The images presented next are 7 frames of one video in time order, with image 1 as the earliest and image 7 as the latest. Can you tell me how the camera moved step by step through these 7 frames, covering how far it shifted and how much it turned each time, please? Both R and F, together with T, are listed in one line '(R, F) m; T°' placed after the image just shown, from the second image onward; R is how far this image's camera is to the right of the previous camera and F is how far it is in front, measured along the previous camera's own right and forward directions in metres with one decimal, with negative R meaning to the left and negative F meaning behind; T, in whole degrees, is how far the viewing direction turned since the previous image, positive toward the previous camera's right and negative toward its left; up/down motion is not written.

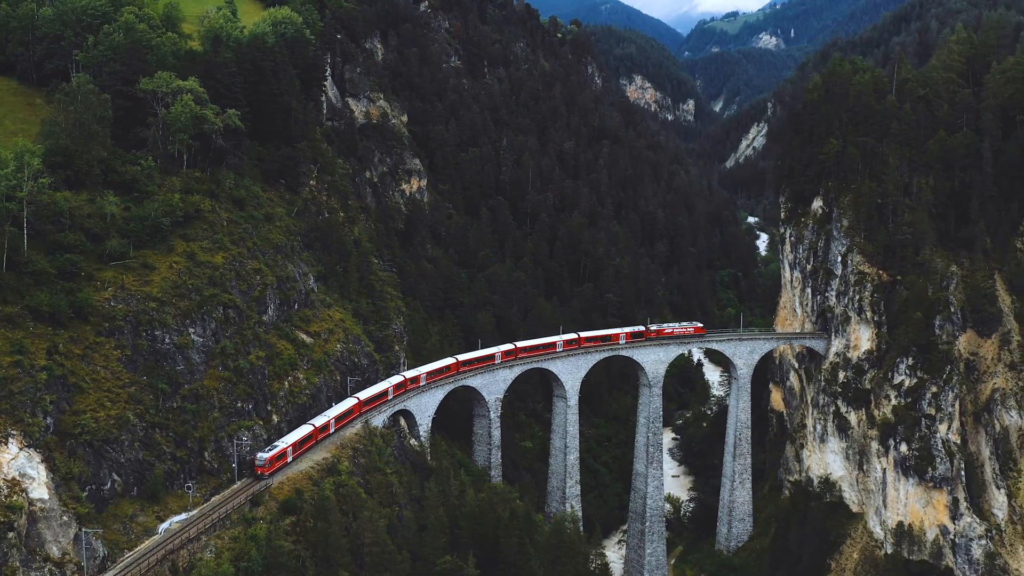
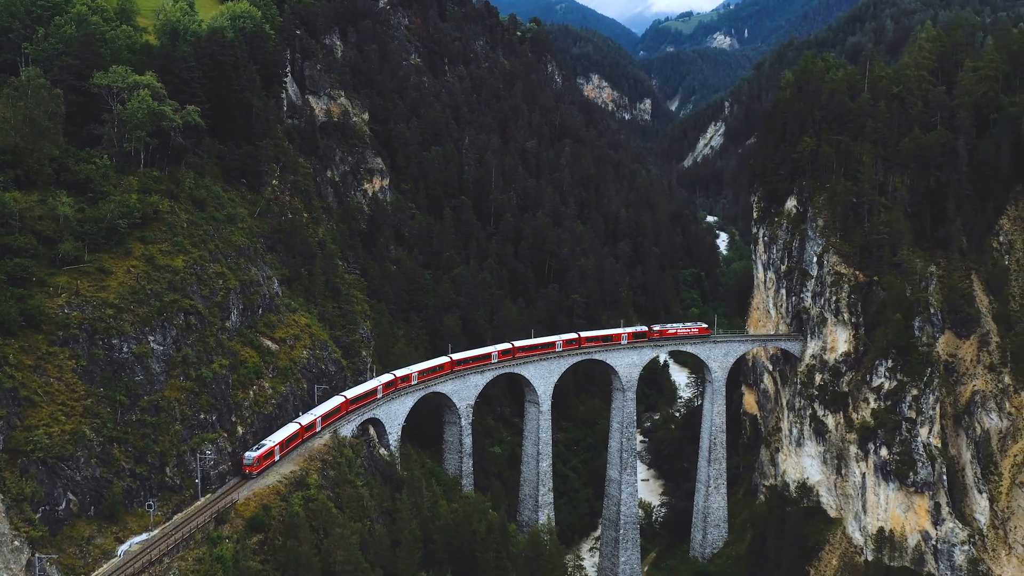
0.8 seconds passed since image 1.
(-1.0, +1.5) m; +3°
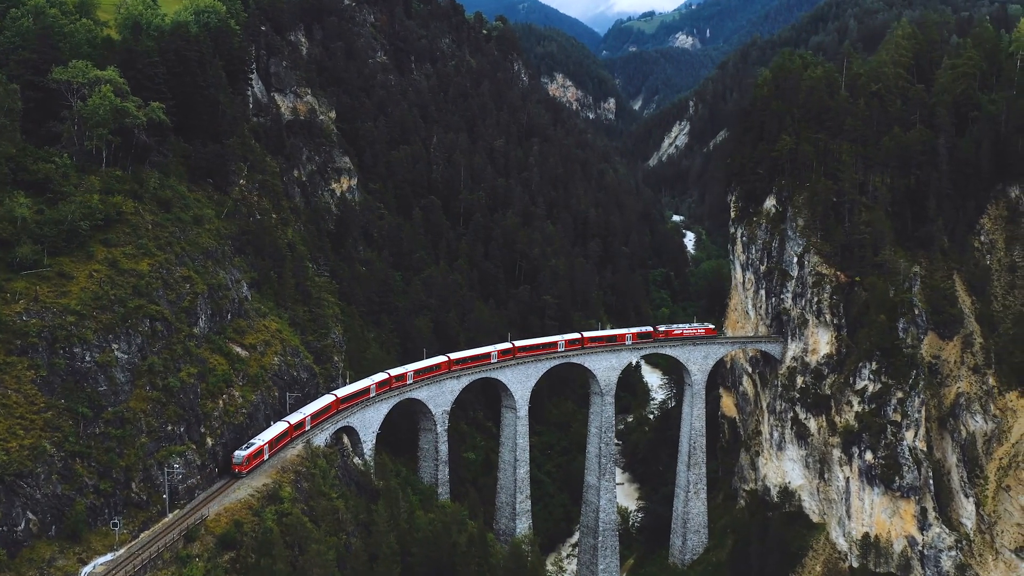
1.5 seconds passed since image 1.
(-0.8, +1.3) m; +2°
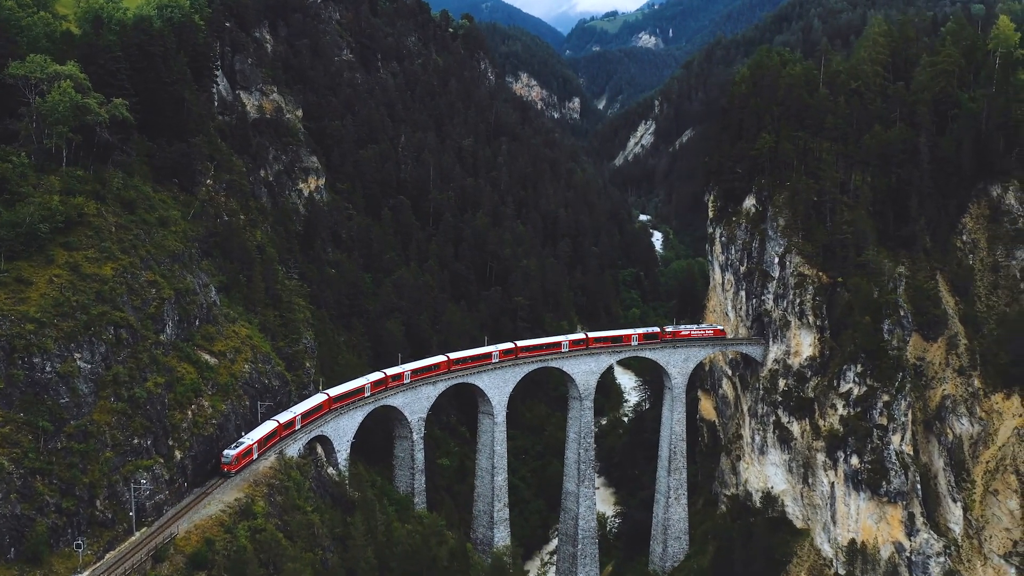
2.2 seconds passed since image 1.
(-0.8, +1.3) m; +2°
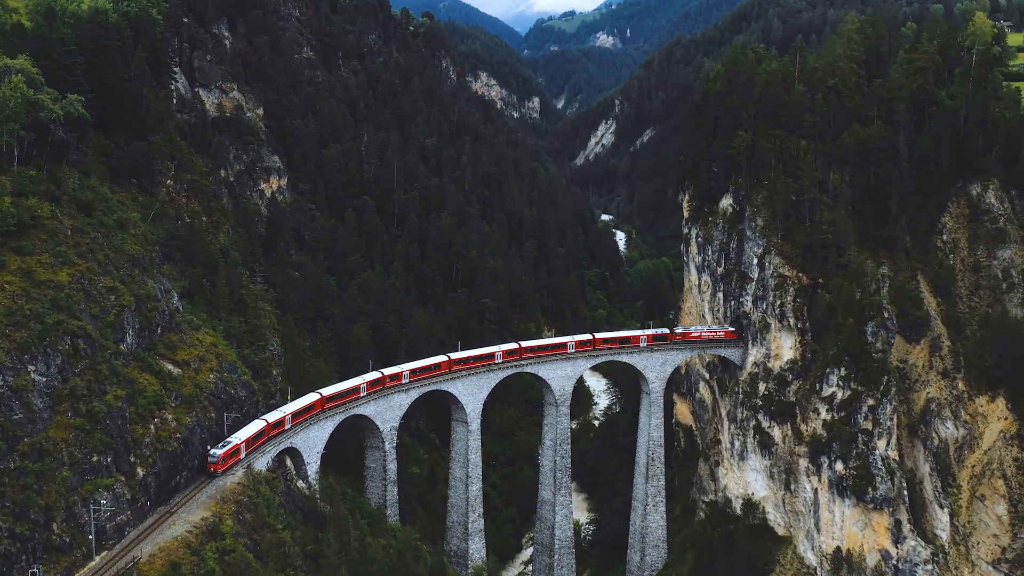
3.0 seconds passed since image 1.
(-1.0, +1.5) m; +3°
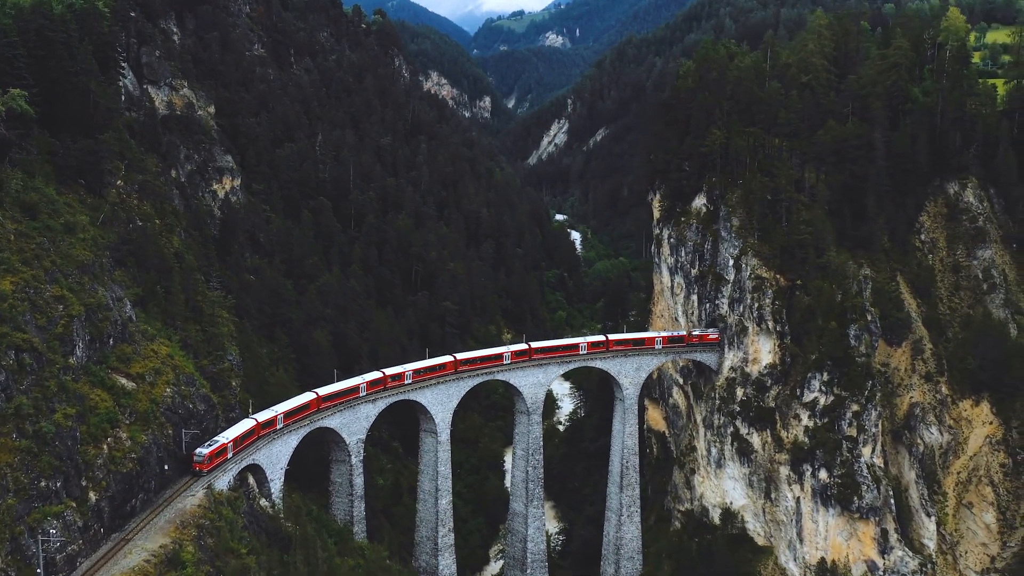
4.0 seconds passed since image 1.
(-1.2, +1.8) m; +3°
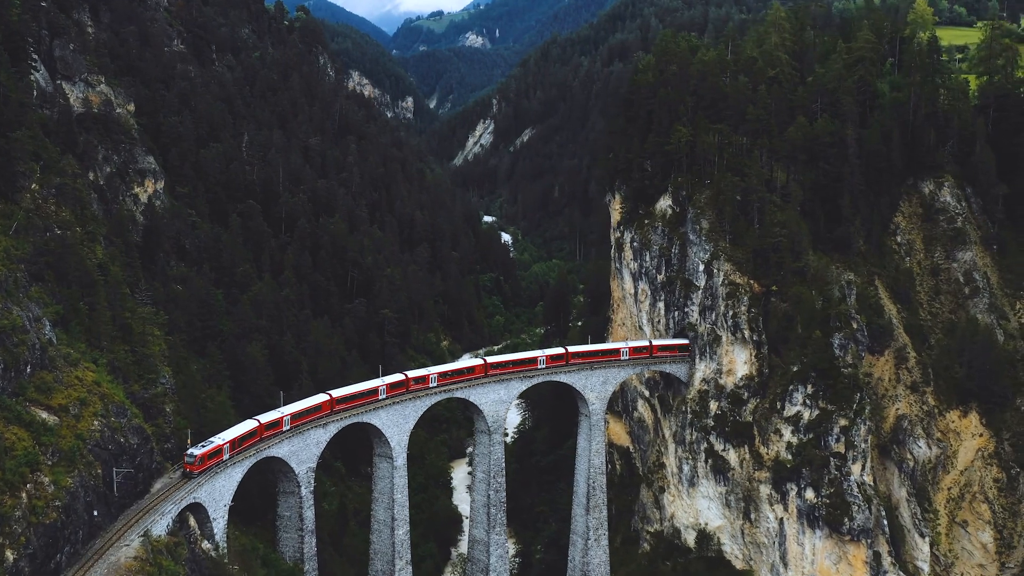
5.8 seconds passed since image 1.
(-2.1, +3.4) m; +5°
